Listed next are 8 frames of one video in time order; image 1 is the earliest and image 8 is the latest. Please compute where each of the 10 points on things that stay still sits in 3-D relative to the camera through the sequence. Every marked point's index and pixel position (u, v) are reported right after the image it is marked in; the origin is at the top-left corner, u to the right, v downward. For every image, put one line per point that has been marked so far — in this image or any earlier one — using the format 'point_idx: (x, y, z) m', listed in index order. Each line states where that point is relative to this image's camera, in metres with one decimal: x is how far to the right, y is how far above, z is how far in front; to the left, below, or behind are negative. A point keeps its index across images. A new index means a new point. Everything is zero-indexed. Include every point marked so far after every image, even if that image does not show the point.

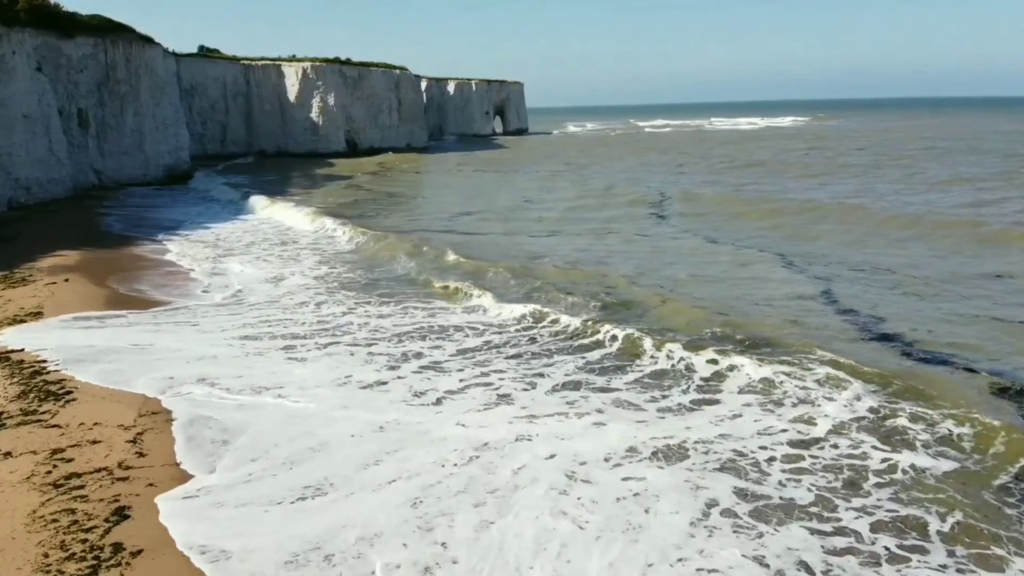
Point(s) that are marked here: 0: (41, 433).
0: (-3.7, -1.1, +6.5) m
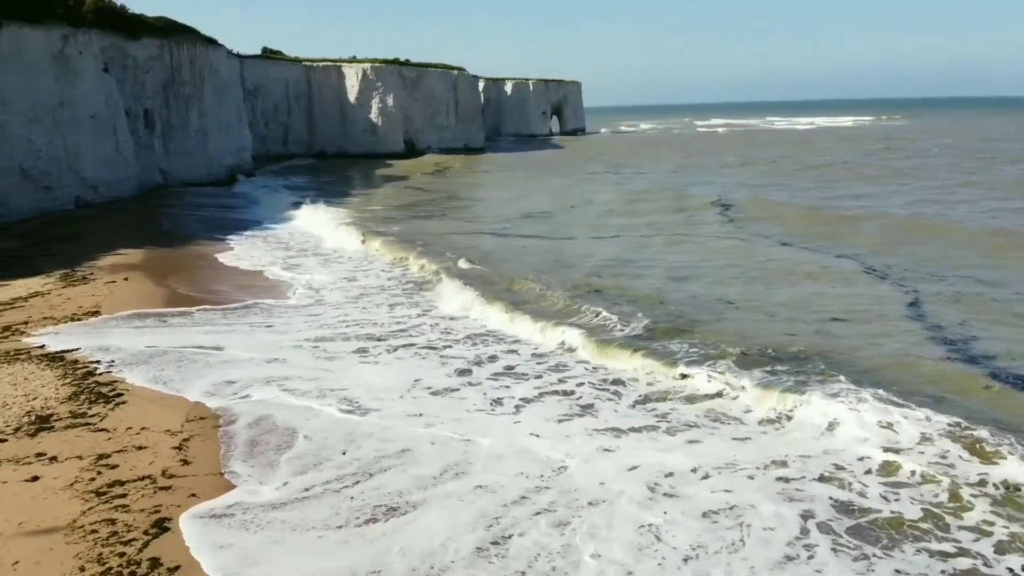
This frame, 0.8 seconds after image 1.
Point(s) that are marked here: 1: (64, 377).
0: (-3.2, -1.1, +6.4) m
1: (-4.2, -0.9, +7.9) m
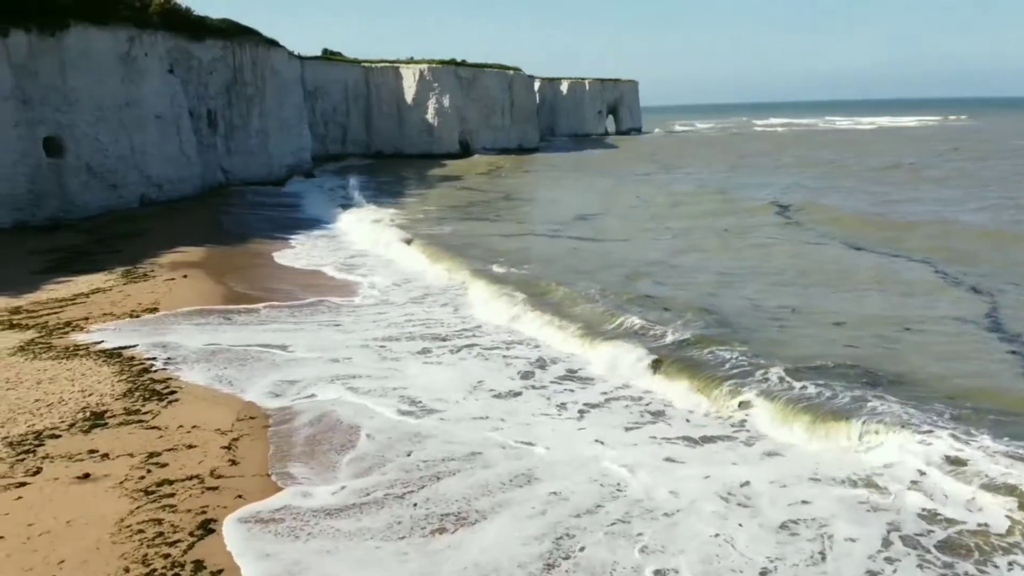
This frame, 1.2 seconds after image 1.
0: (-2.8, -1.1, +6.4) m
1: (-3.7, -0.8, +7.9) m
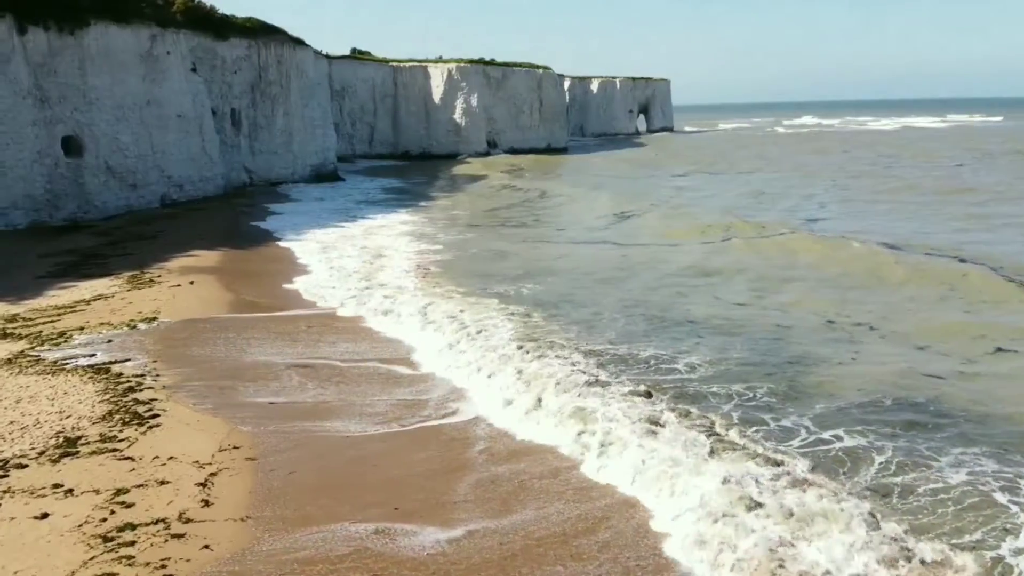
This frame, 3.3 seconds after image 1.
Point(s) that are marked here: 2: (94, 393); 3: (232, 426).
0: (-2.8, -1.2, +5.8) m
1: (-3.6, -0.9, +7.4) m
2: (-3.7, -0.9, +7.4) m
3: (-2.2, -1.1, +6.7) m
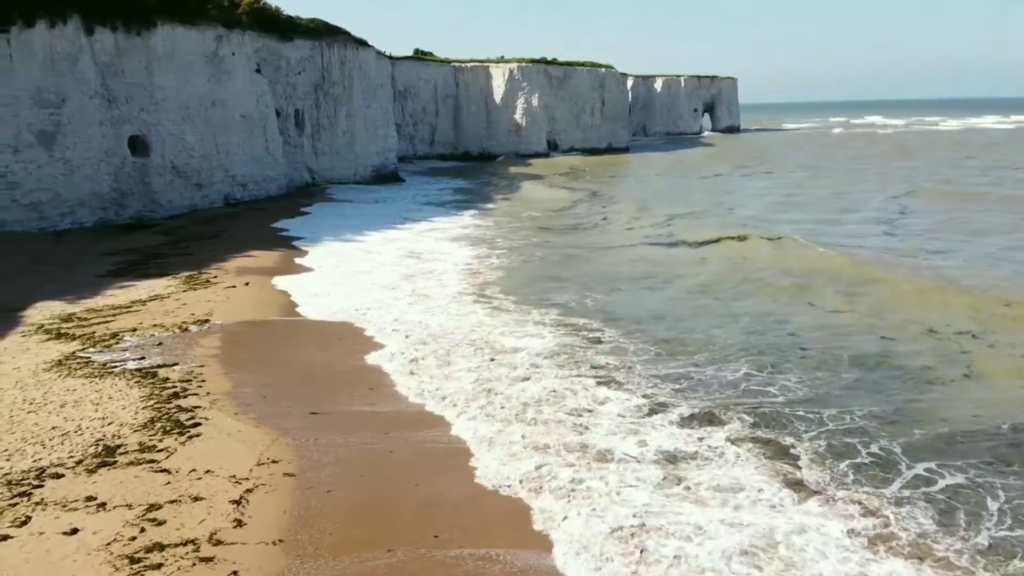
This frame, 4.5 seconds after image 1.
0: (-2.4, -1.3, +5.6) m
1: (-3.2, -1.0, +7.2) m
2: (-3.2, -1.0, +7.3) m
3: (-1.8, -1.1, +6.4) m
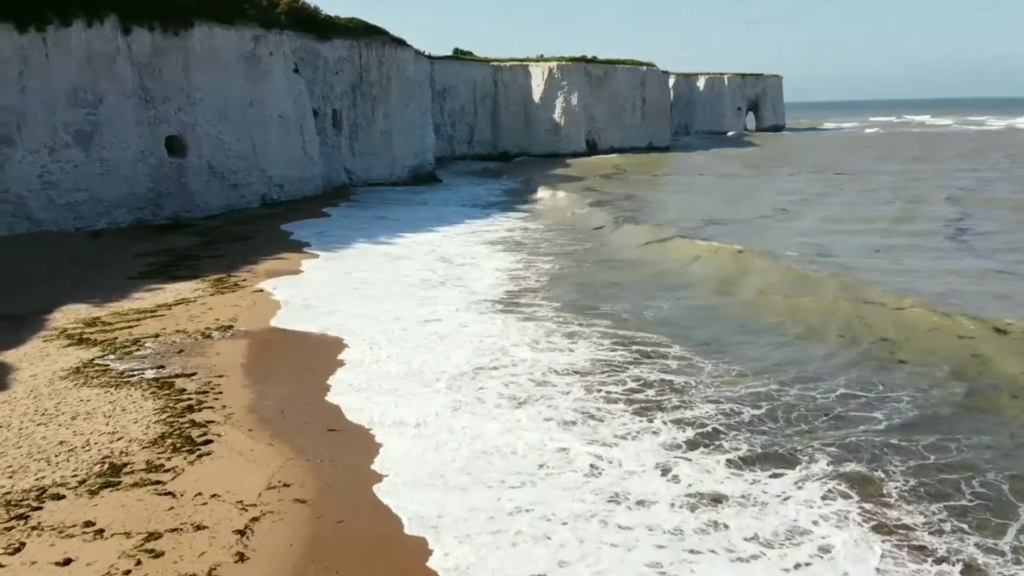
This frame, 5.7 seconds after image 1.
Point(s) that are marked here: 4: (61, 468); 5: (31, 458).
0: (-2.3, -1.3, +5.2) m
1: (-2.9, -1.0, +6.9) m
2: (-3.0, -1.0, +6.9) m
3: (-1.6, -1.2, +6.0) m
4: (-3.2, -1.3, +5.9) m
5: (-3.5, -1.2, +6.1) m
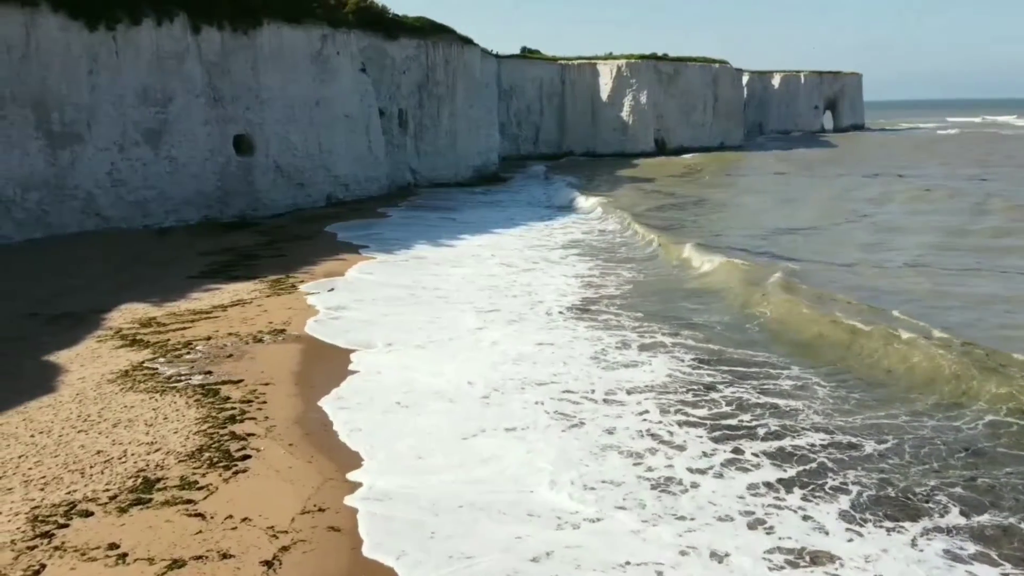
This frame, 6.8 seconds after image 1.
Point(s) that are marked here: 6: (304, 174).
0: (-2.0, -1.4, +4.9) m
1: (-2.5, -1.1, +6.6) m
2: (-2.5, -1.1, +6.7) m
3: (-1.2, -1.3, +5.7) m
4: (-2.8, -1.3, +5.6) m
5: (-3.1, -1.3, +5.8) m
6: (-5.1, +2.7, +19.8) m
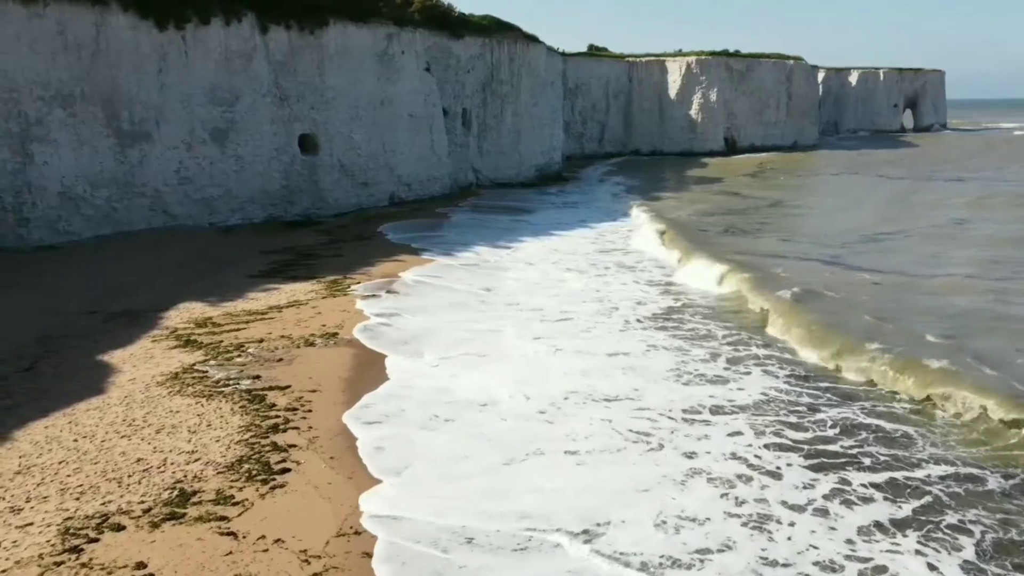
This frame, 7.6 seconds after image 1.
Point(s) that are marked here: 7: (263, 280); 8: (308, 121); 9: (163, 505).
0: (-1.7, -1.4, +4.7) m
1: (-2.1, -1.1, +6.4) m
2: (-2.1, -1.1, +6.5) m
3: (-0.9, -1.3, +5.4) m
4: (-2.5, -1.3, +5.4) m
5: (-2.8, -1.3, +5.7) m
6: (-3.6, +2.7, +19.8) m
7: (-3.8, +0.1, +12.7) m
8: (-4.6, +3.7, +18.4) m
9: (-2.2, -1.3, +5.2) m
